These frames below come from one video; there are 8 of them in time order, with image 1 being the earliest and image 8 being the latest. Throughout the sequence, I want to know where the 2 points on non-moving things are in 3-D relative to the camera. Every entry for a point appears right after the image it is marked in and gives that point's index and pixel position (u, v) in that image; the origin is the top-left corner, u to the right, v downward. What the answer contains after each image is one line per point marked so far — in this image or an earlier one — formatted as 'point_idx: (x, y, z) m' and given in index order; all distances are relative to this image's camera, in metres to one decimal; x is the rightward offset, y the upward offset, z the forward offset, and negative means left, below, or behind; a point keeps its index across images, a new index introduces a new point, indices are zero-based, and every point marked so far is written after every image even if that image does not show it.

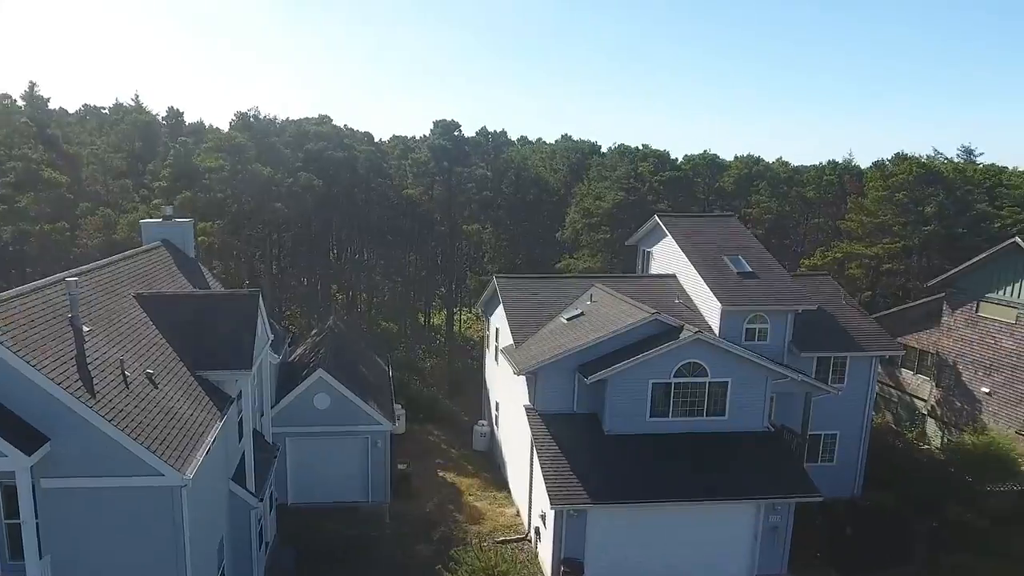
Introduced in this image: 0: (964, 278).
0: (+9.1, +0.2, +17.2) m
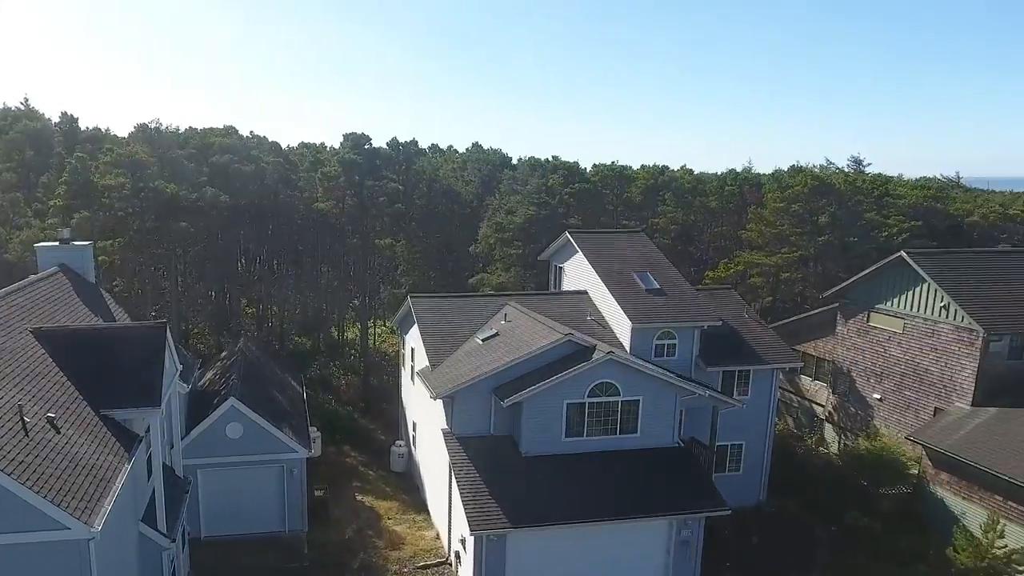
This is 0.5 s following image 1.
0: (+7.3, 0.0, +18.2) m
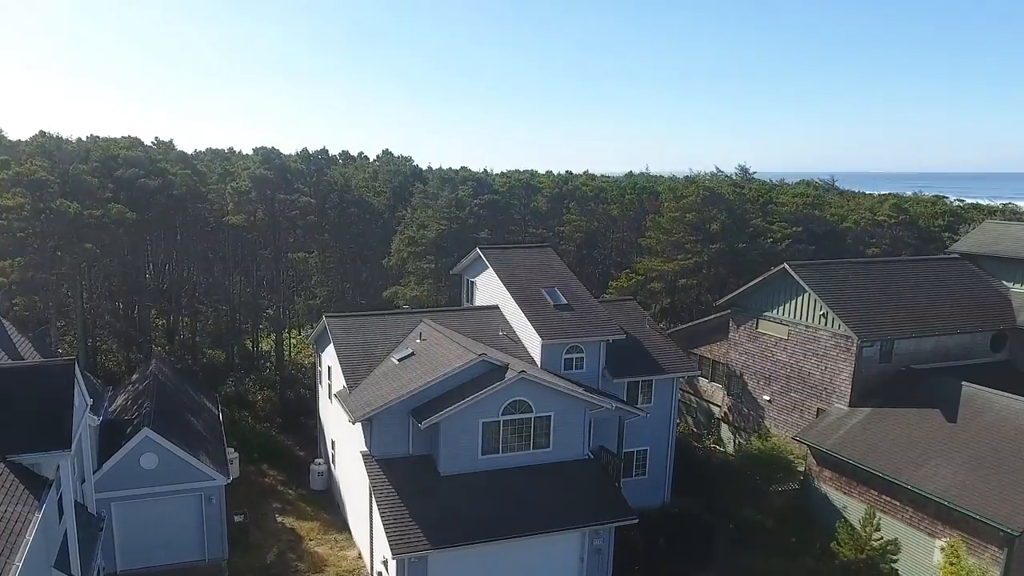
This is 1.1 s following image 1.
0: (+5.3, -0.2, +19.4) m
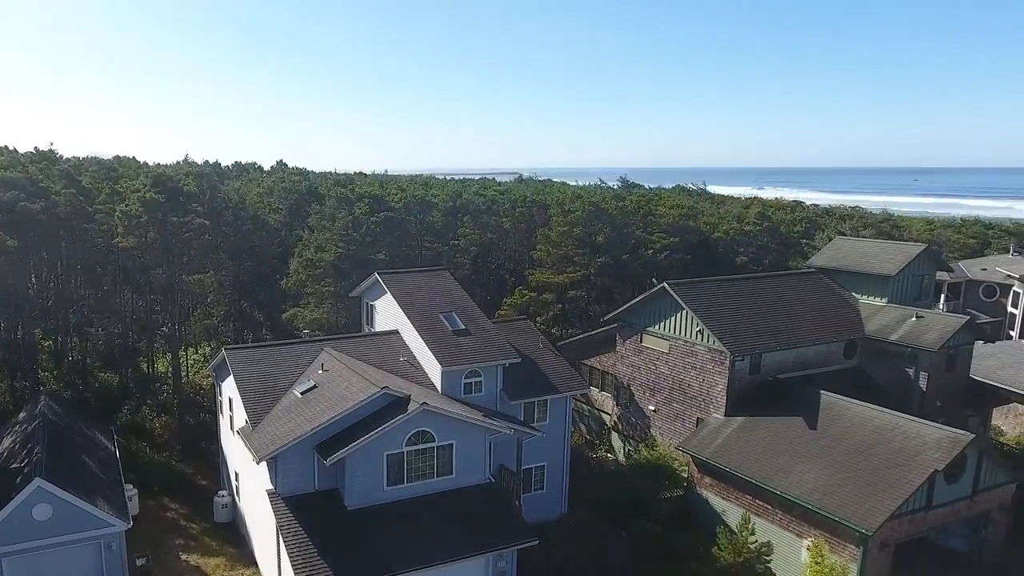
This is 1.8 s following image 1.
0: (+2.9, -0.6, +20.6) m
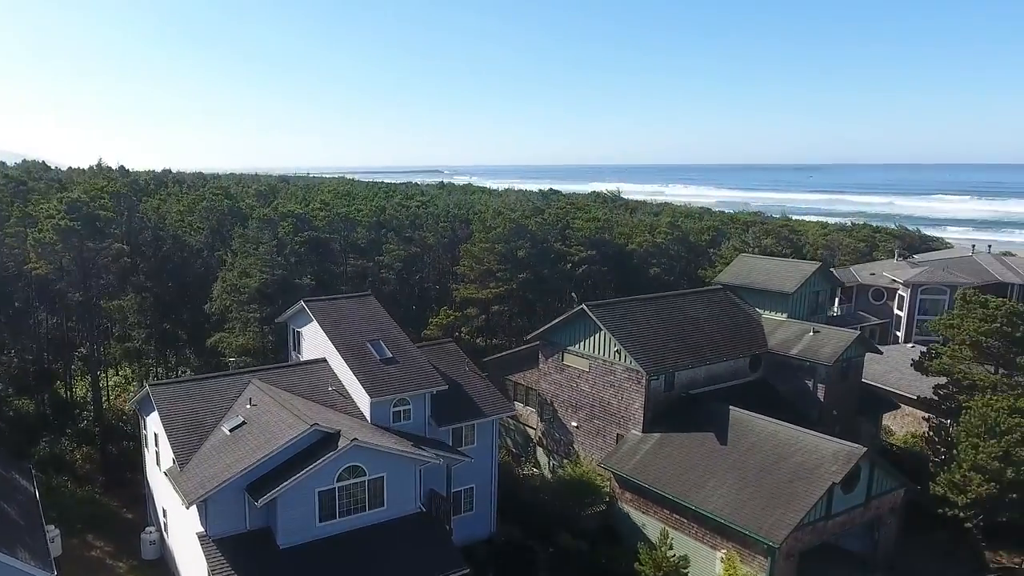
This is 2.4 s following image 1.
0: (+1.1, -1.1, +21.4) m
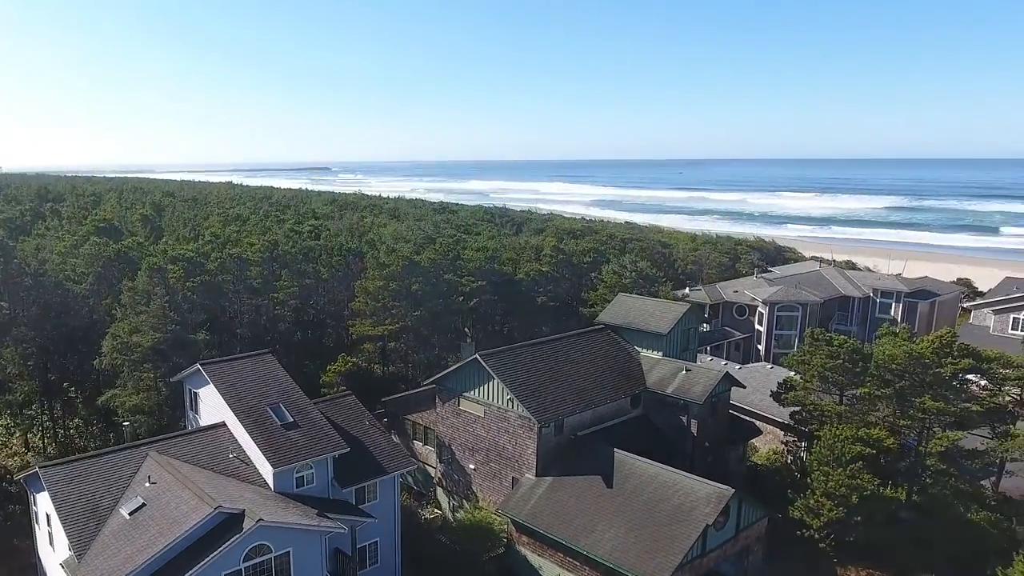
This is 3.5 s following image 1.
0: (-1.7, -2.4, +22.4) m
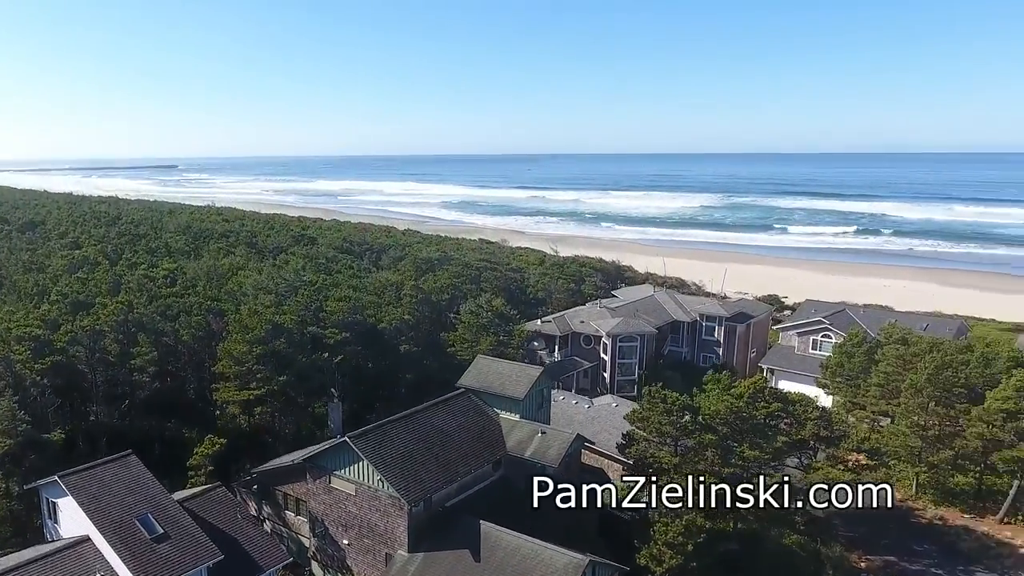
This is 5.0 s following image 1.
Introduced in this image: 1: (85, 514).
0: (-5.3, -4.6, +23.0) m
1: (-9.9, -5.3, +19.7) m
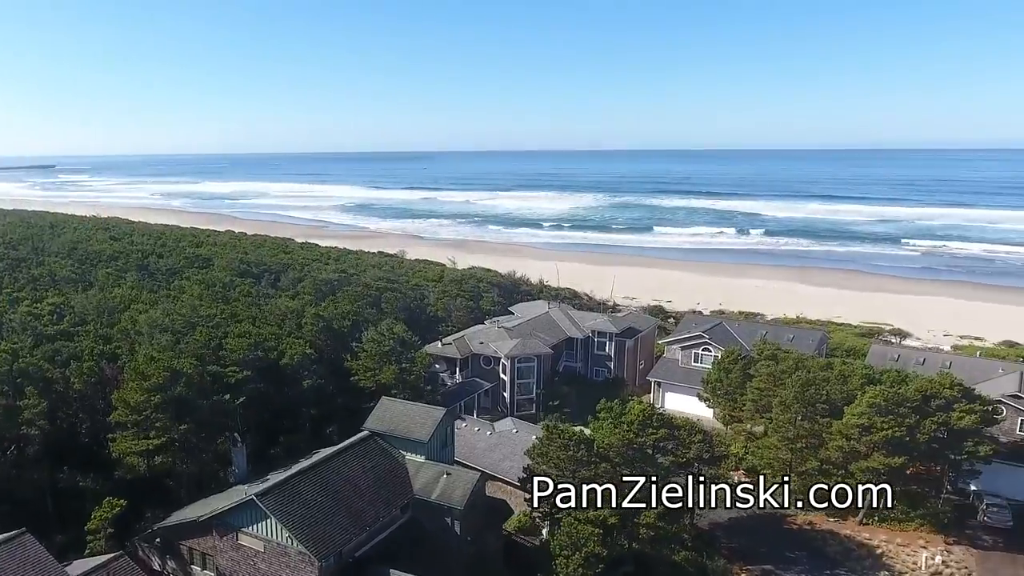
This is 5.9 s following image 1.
0: (-7.9, -6.1, +23.0) m
1: (-11.9, -7.1, +19.2) m
